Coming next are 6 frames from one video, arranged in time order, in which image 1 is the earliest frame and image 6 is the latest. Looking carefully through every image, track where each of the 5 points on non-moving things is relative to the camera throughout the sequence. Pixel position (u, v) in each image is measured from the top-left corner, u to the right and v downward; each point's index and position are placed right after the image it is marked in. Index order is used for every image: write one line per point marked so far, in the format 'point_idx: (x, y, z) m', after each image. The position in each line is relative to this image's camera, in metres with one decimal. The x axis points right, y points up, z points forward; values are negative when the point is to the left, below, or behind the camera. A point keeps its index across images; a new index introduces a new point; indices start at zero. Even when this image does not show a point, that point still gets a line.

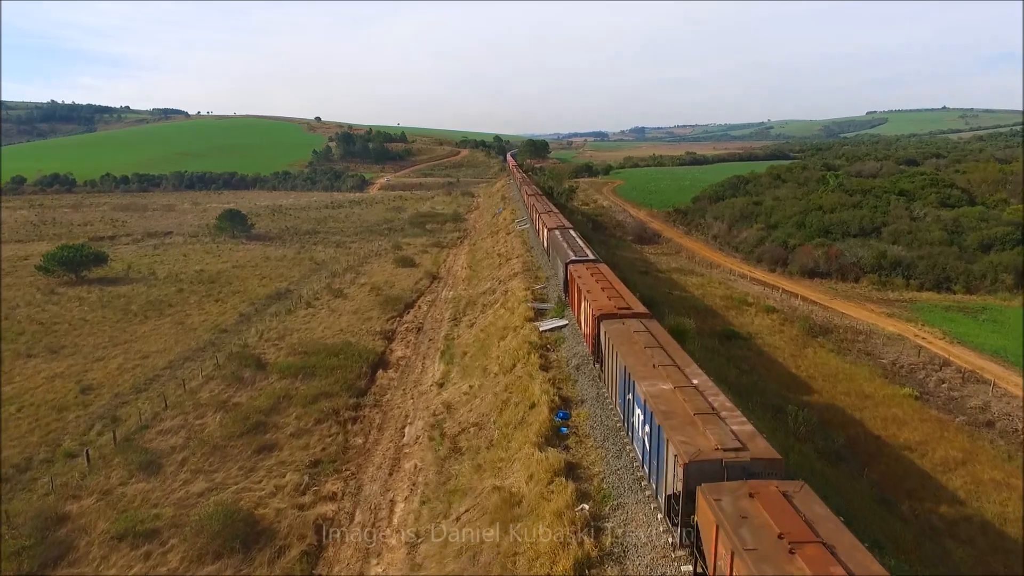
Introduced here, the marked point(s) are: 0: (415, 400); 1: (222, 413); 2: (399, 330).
0: (-2.1, -2.4, +13.7) m
1: (-5.9, -2.6, +13.2) m
2: (-3.4, -1.3, +19.2) m
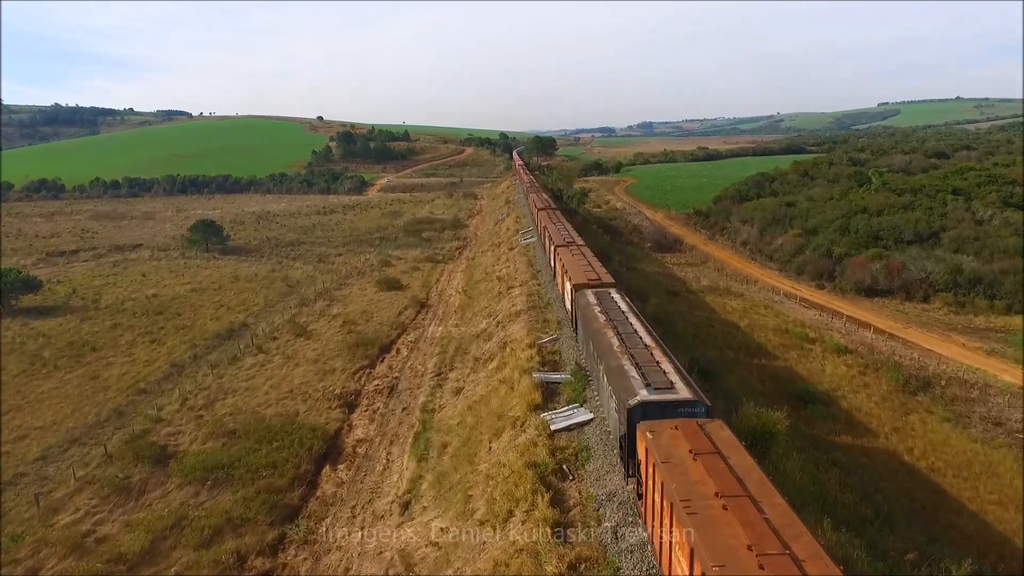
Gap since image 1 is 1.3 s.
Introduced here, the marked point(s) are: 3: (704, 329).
0: (-2.1, -3.5, +9.2) m
1: (-6.0, -3.7, +8.7) m
2: (-3.4, -2.4, +14.7) m
3: (+5.6, -1.2, +18.7) m
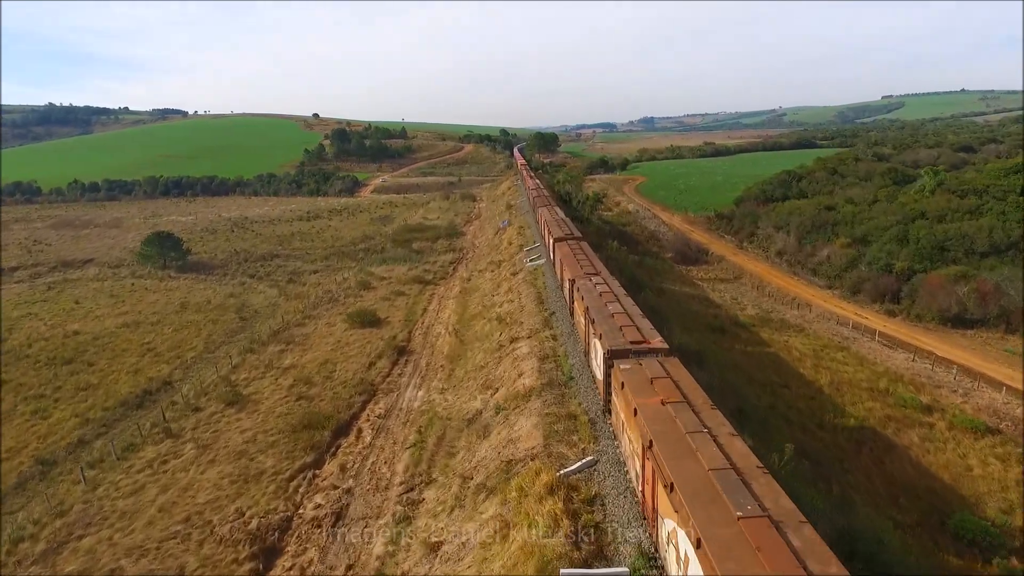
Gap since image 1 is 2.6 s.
0: (-2.0, -4.7, +4.2) m
1: (-5.9, -4.9, +3.8) m
2: (-3.2, -3.6, +9.7) m
3: (+5.7, -2.3, +13.7) m
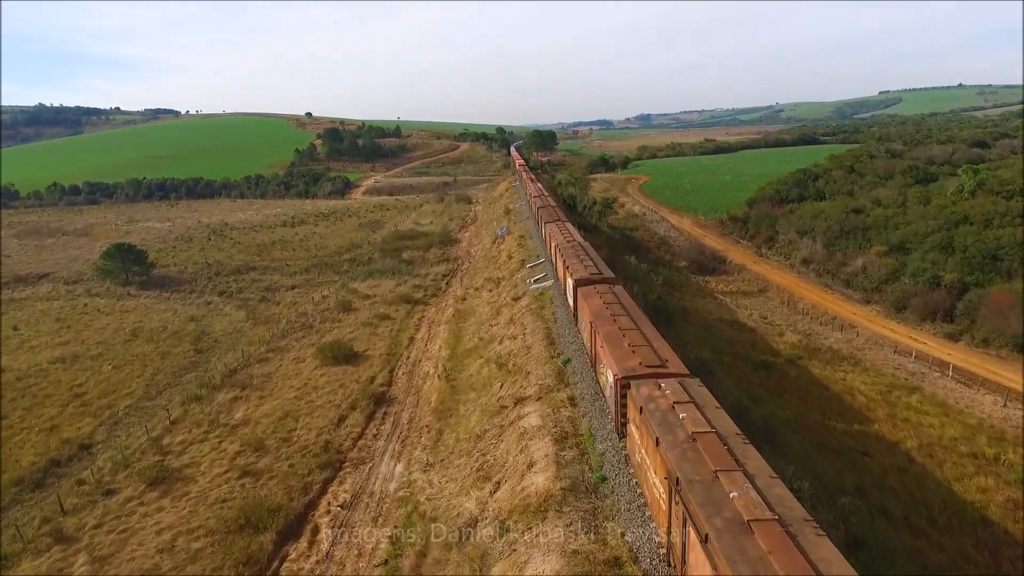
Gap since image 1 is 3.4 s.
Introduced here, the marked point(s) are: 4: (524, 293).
0: (-1.8, -5.5, +1.0) m
1: (-5.7, -5.7, +0.5) m
2: (-3.1, -4.4, +6.5) m
3: (+5.8, -3.0, +10.5) m
4: (+0.4, -0.1, +17.7) m
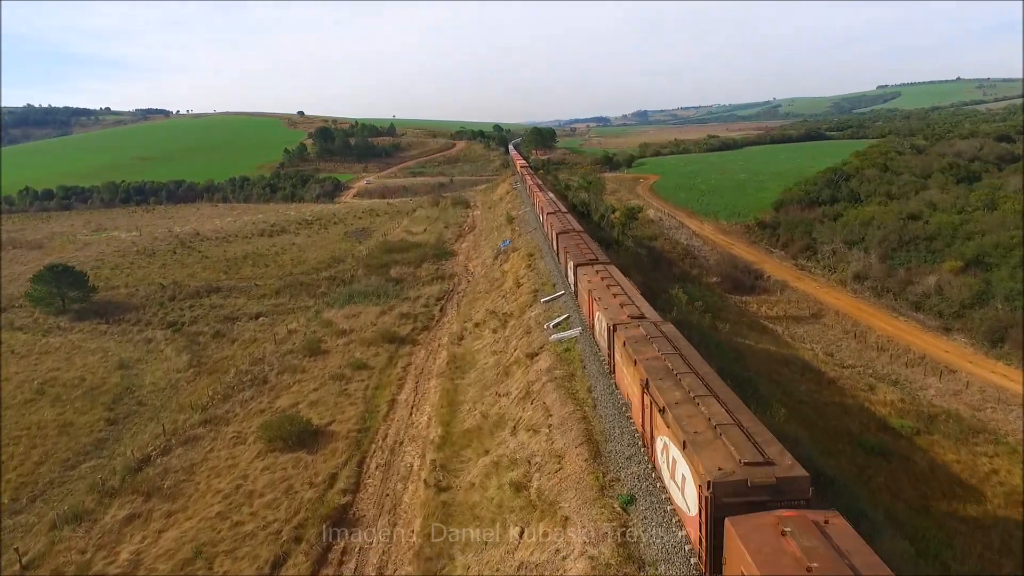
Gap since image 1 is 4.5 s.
0: (-1.5, -6.6, -3.6) m
1: (-5.3, -6.9, -4.0) m
2: (-2.8, -5.5, +1.9) m
3: (+6.1, -4.0, +6.0) m
4: (+0.6, -1.2, +13.1) m
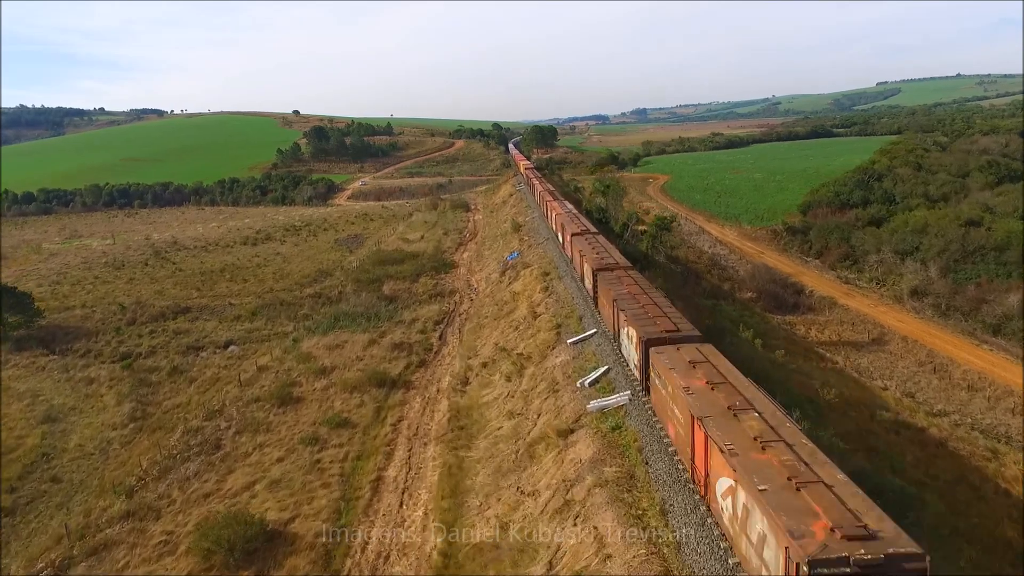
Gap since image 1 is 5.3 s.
0: (-1.0, -7.4, -7.0) m
1: (-4.9, -7.7, -7.5) m
2: (-2.4, -6.3, -1.5) m
3: (+6.5, -4.8, +2.6) m
4: (+1.0, -1.9, +9.7) m
